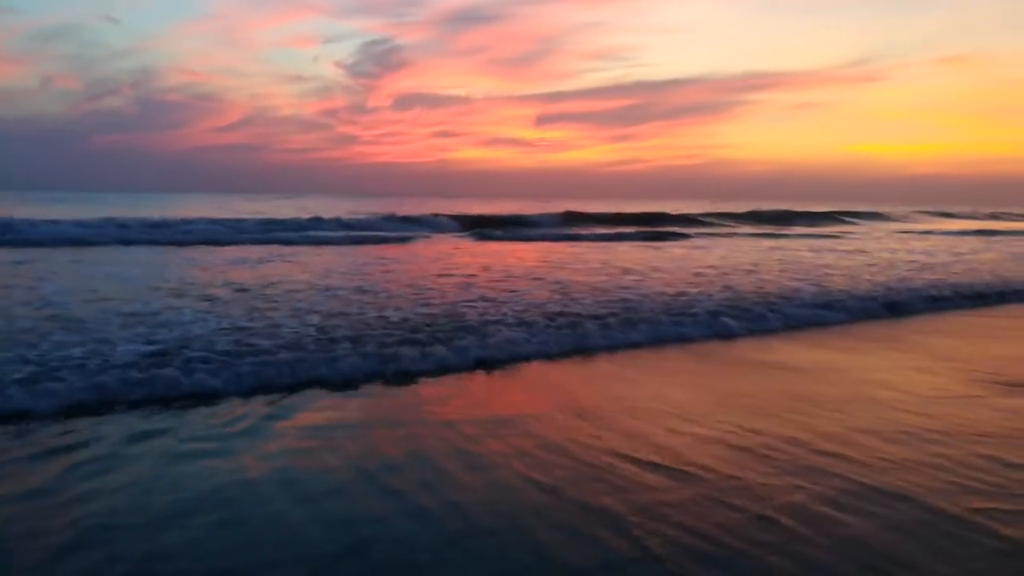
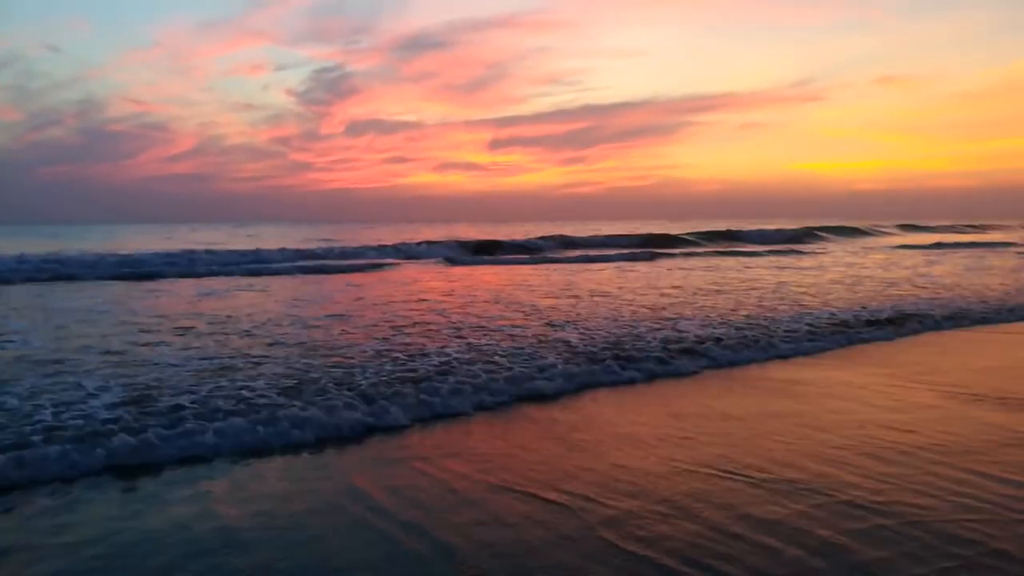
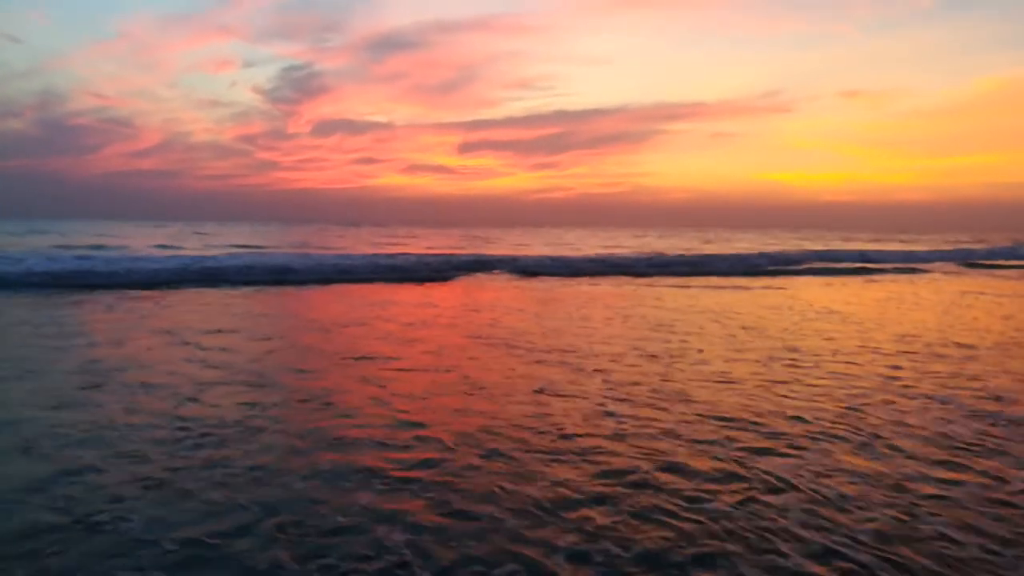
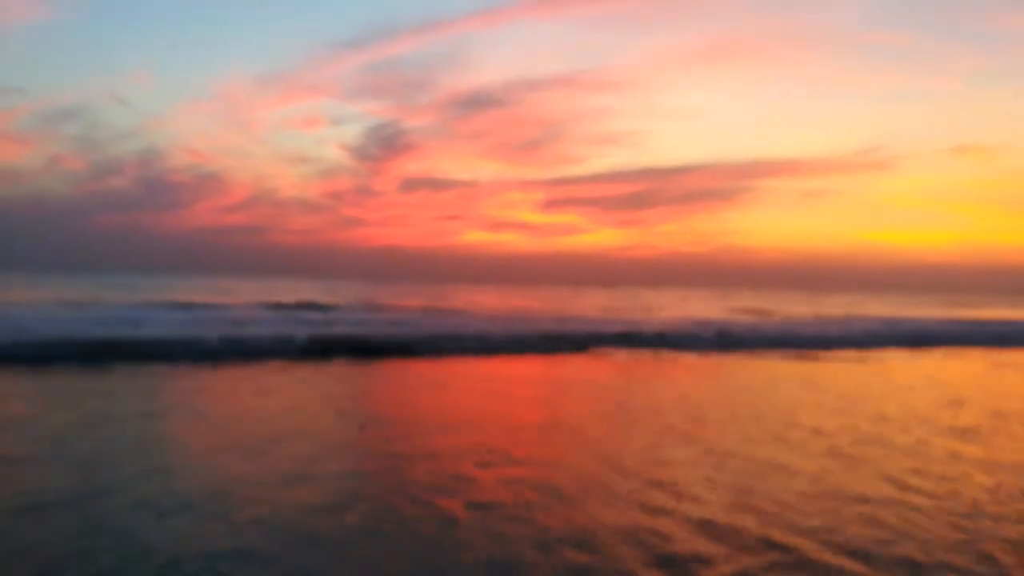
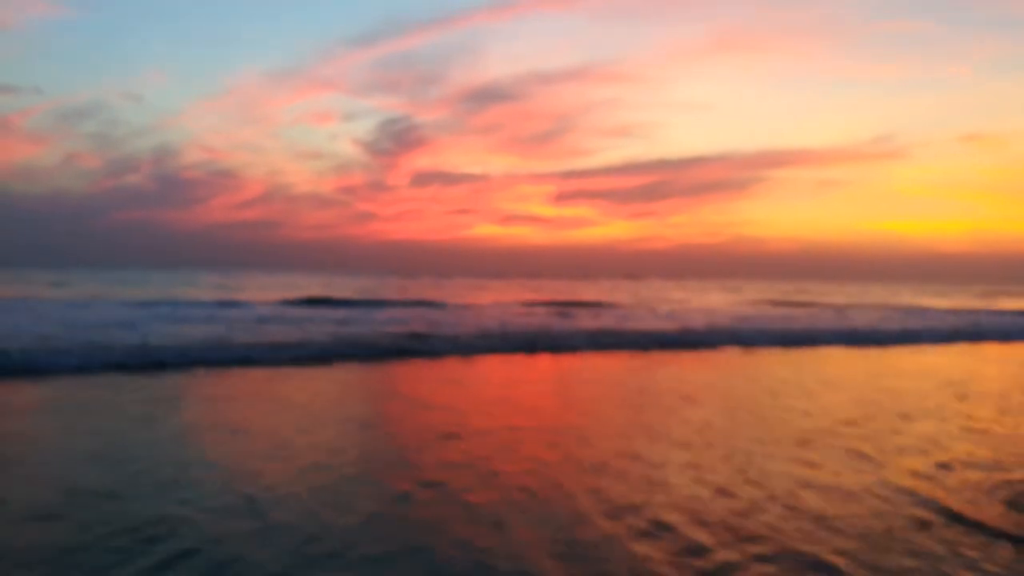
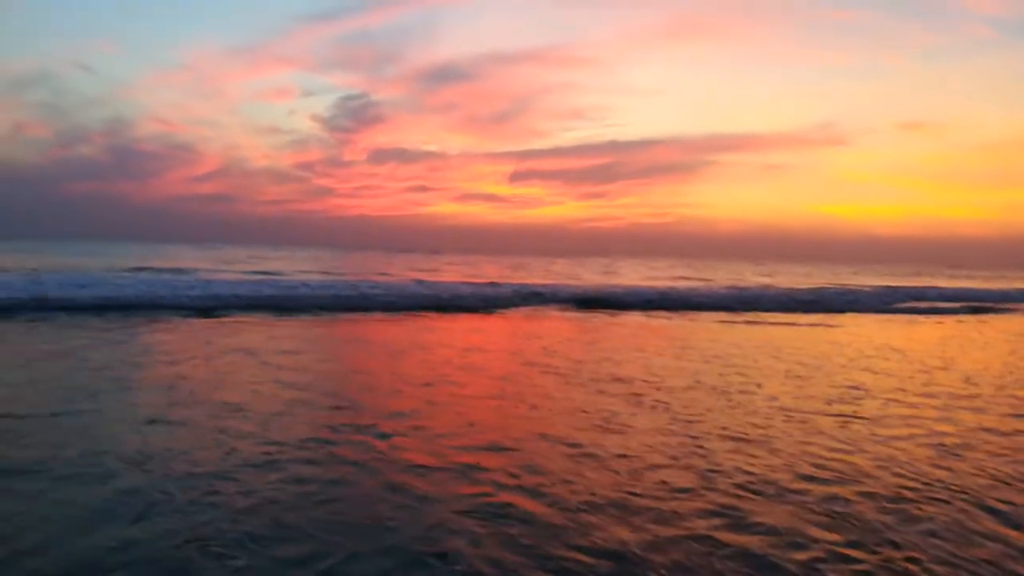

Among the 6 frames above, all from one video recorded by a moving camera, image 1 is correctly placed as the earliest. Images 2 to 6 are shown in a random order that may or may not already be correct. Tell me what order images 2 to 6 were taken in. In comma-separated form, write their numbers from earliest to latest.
2, 3, 6, 4, 5
